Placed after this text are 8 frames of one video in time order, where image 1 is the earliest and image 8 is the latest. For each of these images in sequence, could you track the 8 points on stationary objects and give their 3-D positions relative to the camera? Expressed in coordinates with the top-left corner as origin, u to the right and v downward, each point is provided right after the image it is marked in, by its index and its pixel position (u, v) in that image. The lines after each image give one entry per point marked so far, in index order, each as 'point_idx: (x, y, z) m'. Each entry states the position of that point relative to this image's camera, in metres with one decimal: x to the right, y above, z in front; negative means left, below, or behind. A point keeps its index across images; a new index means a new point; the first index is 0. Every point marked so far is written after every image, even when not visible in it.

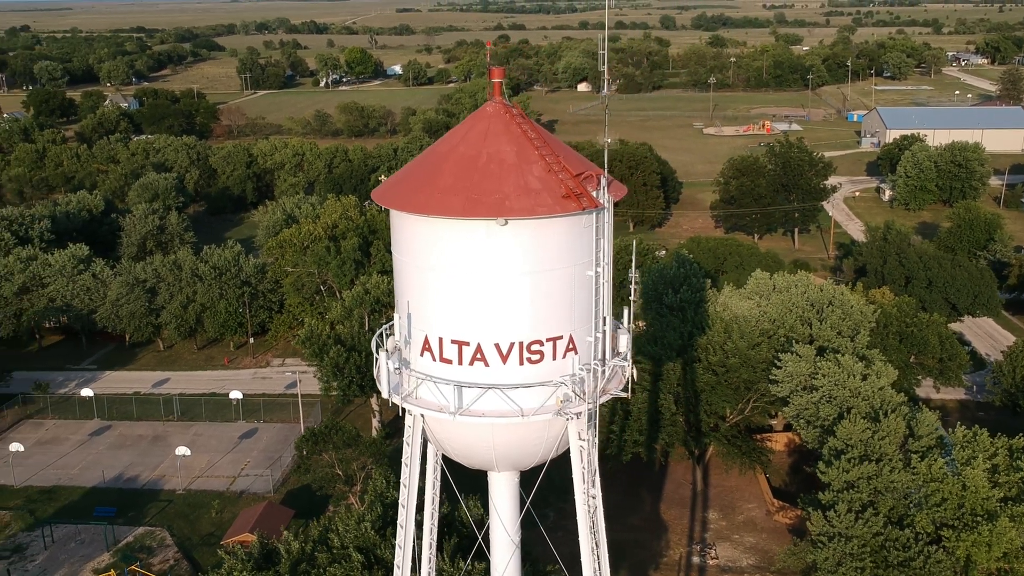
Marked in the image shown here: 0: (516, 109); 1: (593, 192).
0: (0.0, +1.7, +9.6) m
1: (+0.7, +0.8, +9.0) m
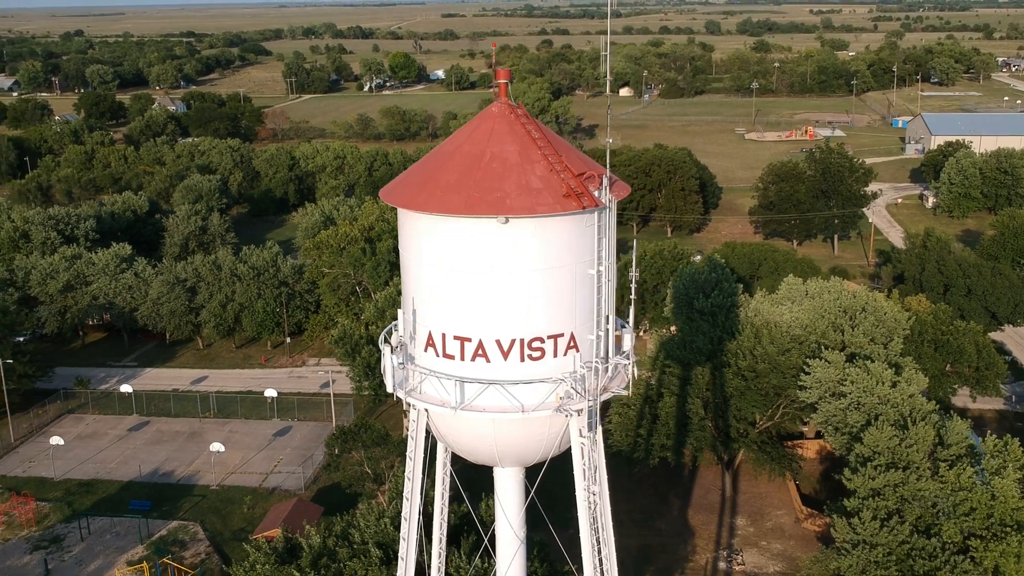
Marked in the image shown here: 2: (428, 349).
0: (+0.1, +1.7, +9.8) m
1: (+0.7, +0.9, +9.1) m
2: (-0.8, -0.6, +9.6) m
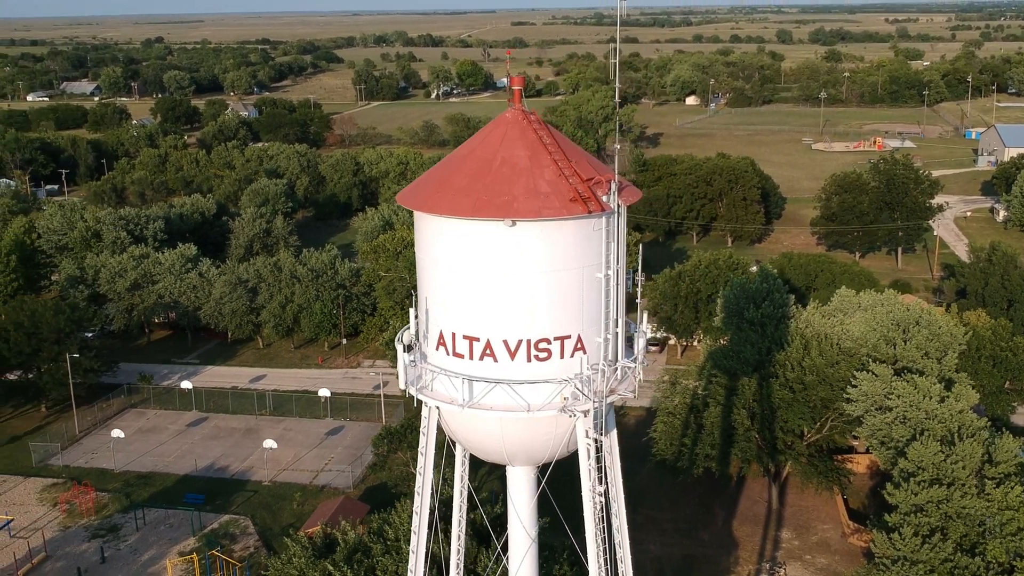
0: (+0.2, +1.7, +10.0) m
1: (+0.8, +0.8, +9.3) m
2: (-0.7, -0.6, +9.9) m
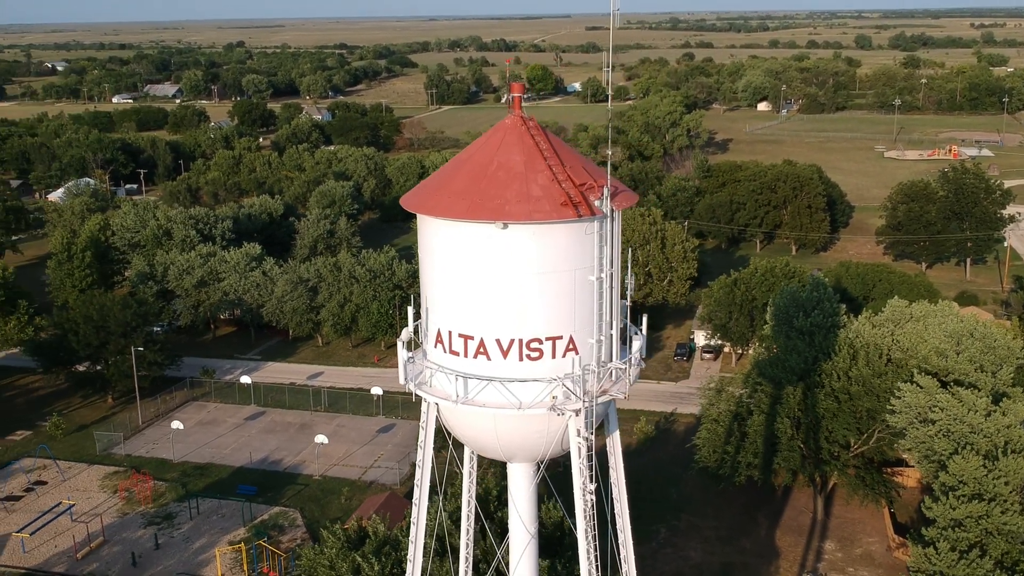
0: (+0.2, +1.7, +10.2) m
1: (+0.8, +0.8, +9.5) m
2: (-0.7, -0.6, +10.2) m
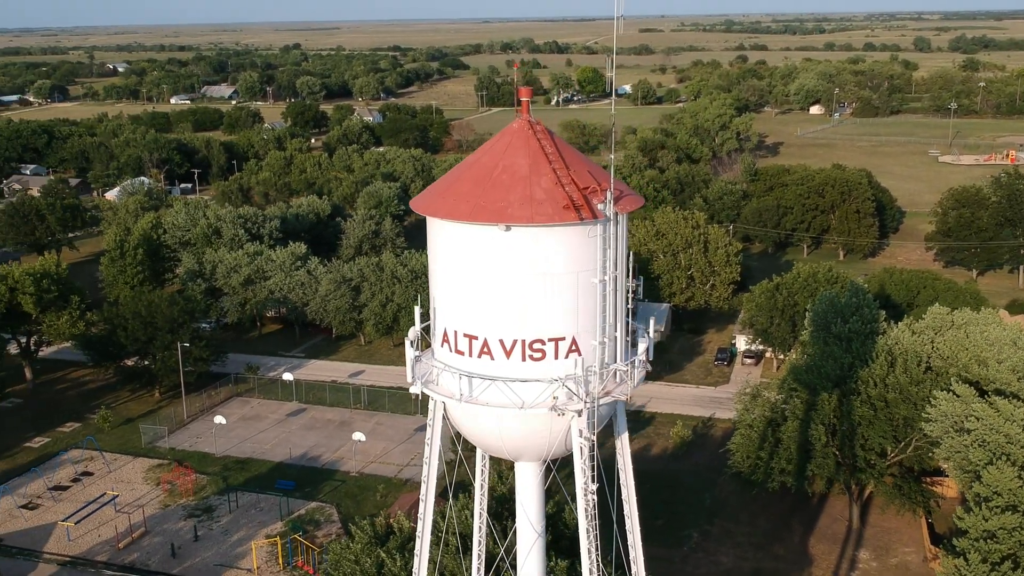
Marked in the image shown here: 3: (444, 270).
0: (+0.3, +1.6, +10.4) m
1: (+0.8, +0.8, +9.6) m
2: (-0.7, -0.6, +10.4) m
3: (-0.7, +0.2, +10.2) m
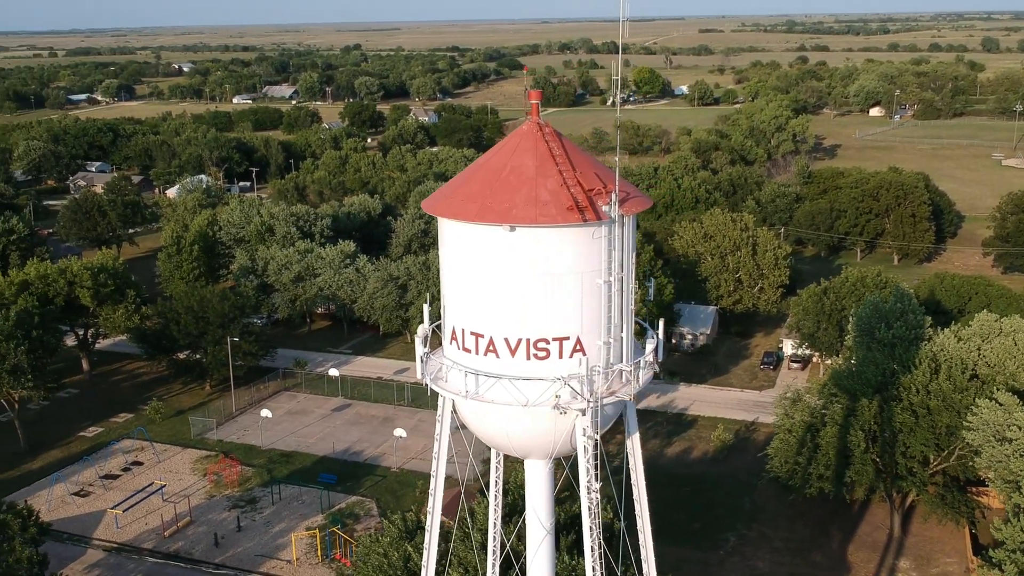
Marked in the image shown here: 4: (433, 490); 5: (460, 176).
0: (+0.4, +1.6, +10.5) m
1: (+0.9, +0.8, +9.8) m
2: (-0.6, -0.6, +10.6) m
3: (-0.6, +0.2, +10.4) m
4: (-1.0, -2.4, +12.1) m
5: (-0.5, +1.2, +10.7) m
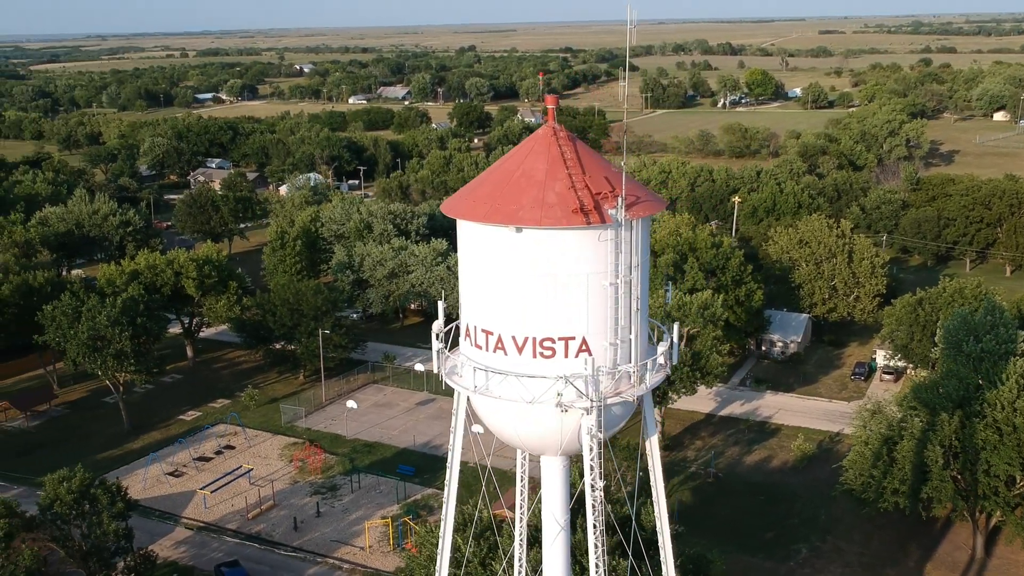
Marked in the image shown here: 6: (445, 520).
0: (+0.6, +1.6, +10.7) m
1: (+0.9, +0.8, +9.9) m
2: (-0.4, -0.5, +11.0) m
3: (-0.4, +0.2, +10.7) m
4: (-0.7, -2.4, +12.5) m
5: (-0.3, +1.2, +11.0) m
6: (-0.9, -2.9, +12.9) m
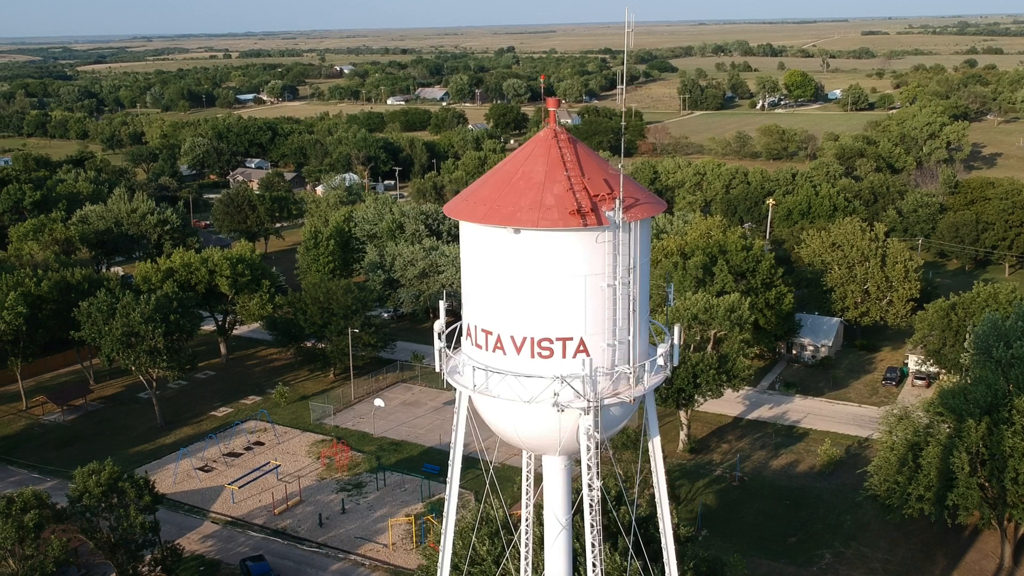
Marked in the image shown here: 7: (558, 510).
0: (+0.6, +1.6, +10.8) m
1: (+0.9, +0.7, +10.0) m
2: (-0.4, -0.5, +11.1) m
3: (-0.4, +0.2, +10.9) m
4: (-0.7, -2.4, +12.6) m
5: (-0.3, +1.2, +11.1) m
6: (-0.8, -2.9, +13.0) m
7: (+0.5, -2.5, +11.8) m
